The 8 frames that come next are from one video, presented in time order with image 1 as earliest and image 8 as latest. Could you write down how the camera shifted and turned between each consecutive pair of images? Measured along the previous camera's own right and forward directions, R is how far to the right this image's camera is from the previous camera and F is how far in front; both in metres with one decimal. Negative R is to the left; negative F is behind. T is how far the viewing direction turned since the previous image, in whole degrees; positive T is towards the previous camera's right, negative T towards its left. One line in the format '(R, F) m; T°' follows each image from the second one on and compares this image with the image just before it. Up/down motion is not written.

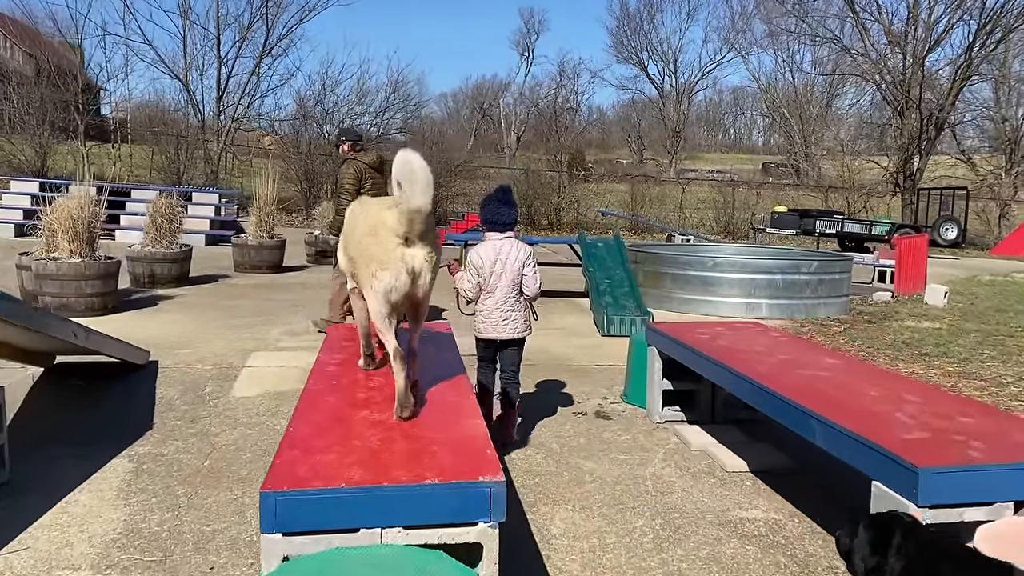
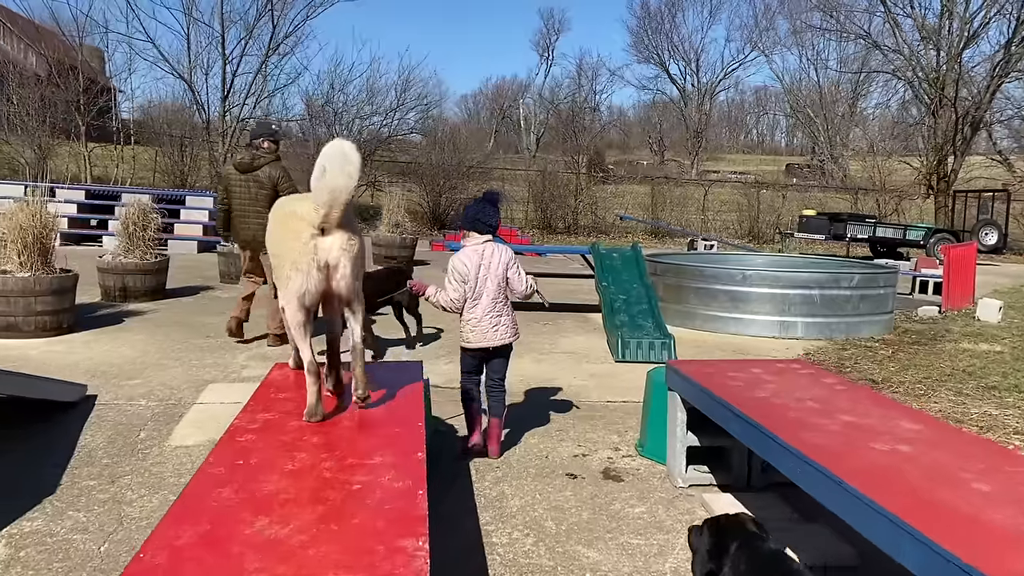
(+0.1, +0.9) m; -1°
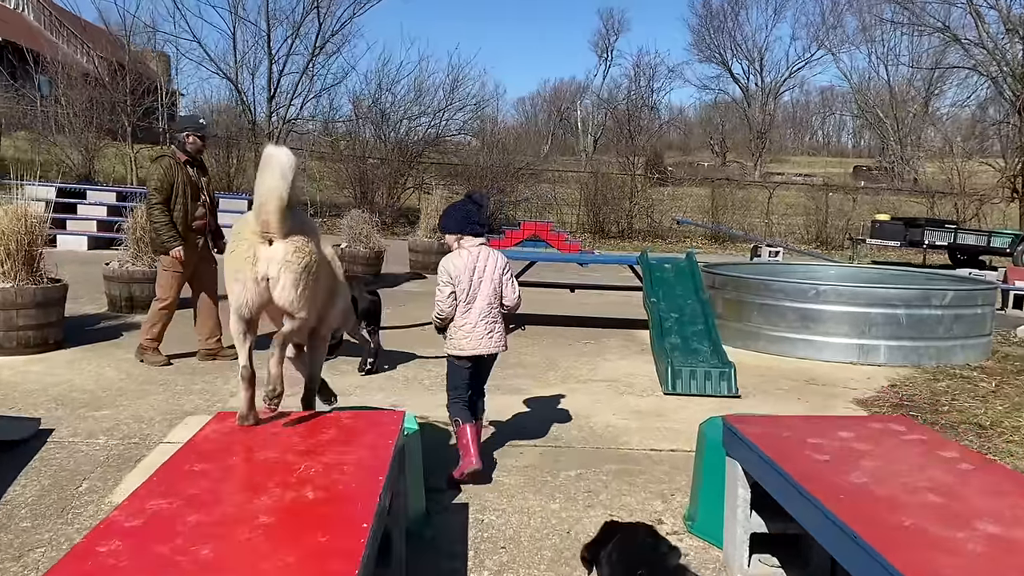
(+0.2, +0.8) m; -4°
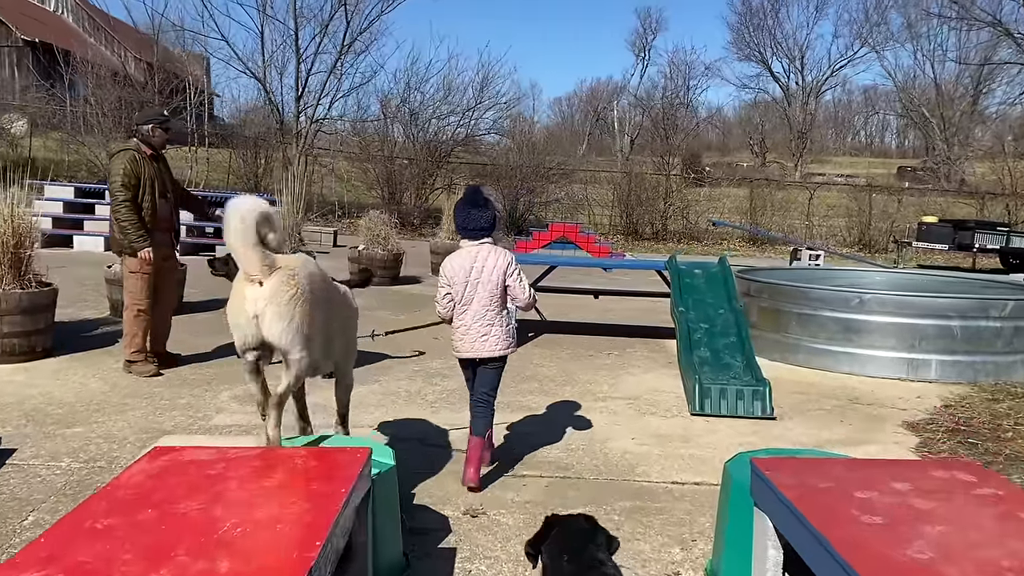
(+0.1, +0.5) m; -2°
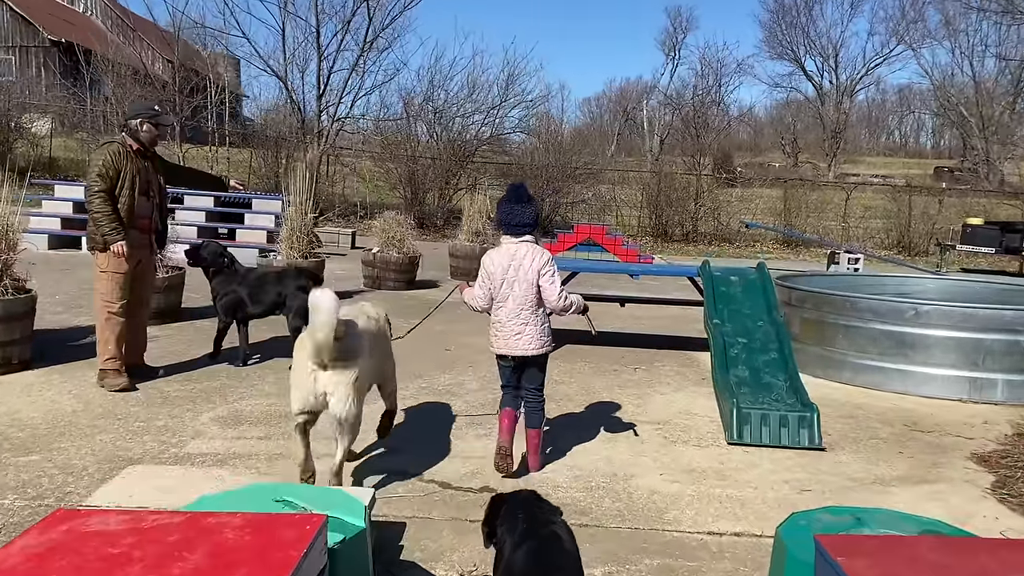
(+0.1, +0.5) m; -2°
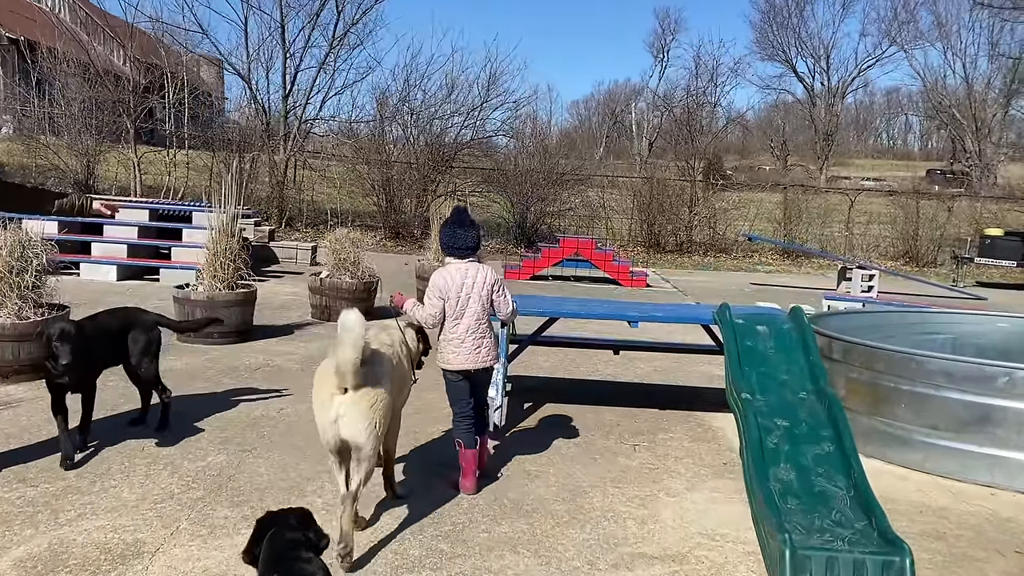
(+0.1, +1.4) m; +1°
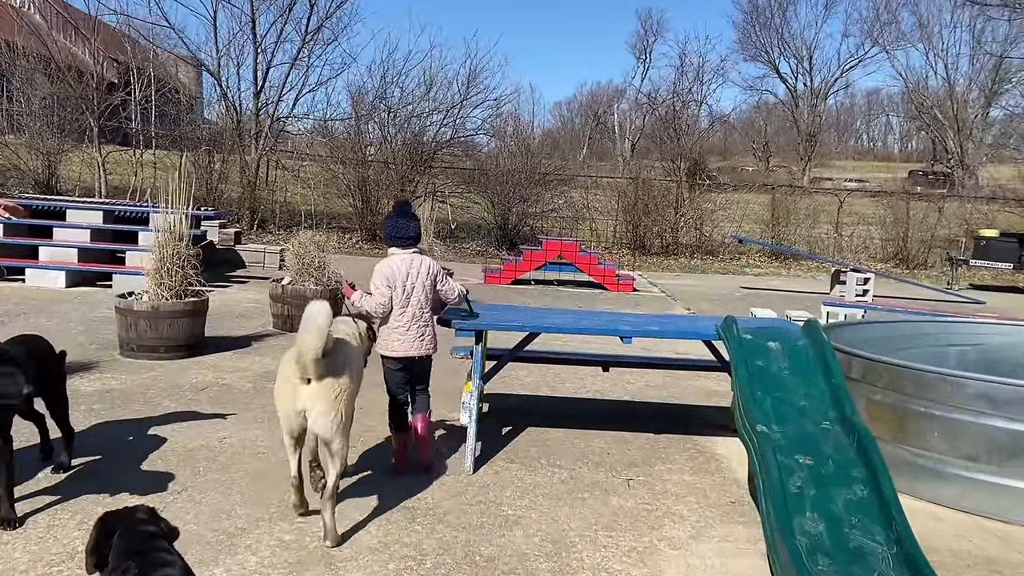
(0.0, +0.6) m; +1°
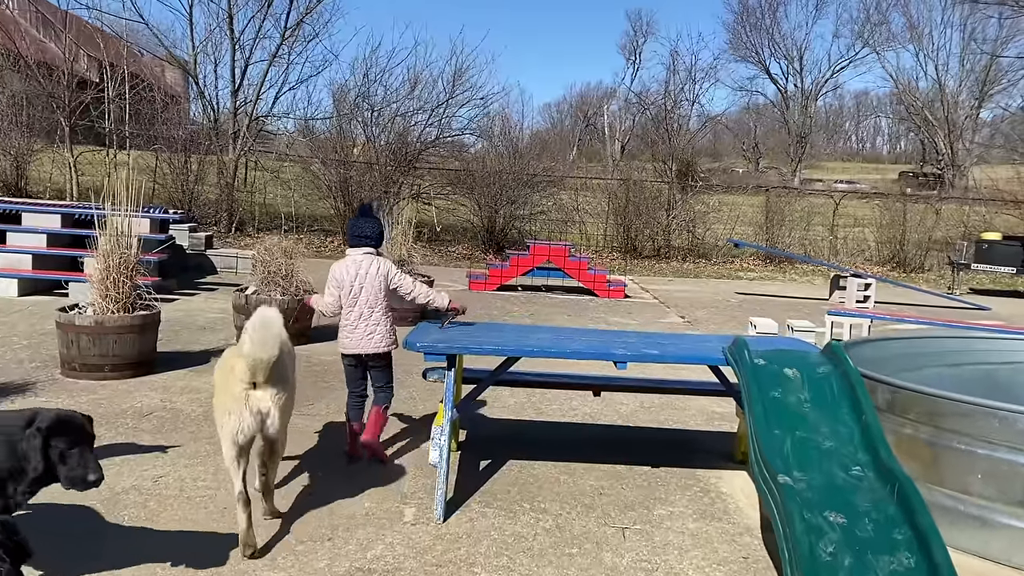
(+0.1, +0.5) m; +1°
